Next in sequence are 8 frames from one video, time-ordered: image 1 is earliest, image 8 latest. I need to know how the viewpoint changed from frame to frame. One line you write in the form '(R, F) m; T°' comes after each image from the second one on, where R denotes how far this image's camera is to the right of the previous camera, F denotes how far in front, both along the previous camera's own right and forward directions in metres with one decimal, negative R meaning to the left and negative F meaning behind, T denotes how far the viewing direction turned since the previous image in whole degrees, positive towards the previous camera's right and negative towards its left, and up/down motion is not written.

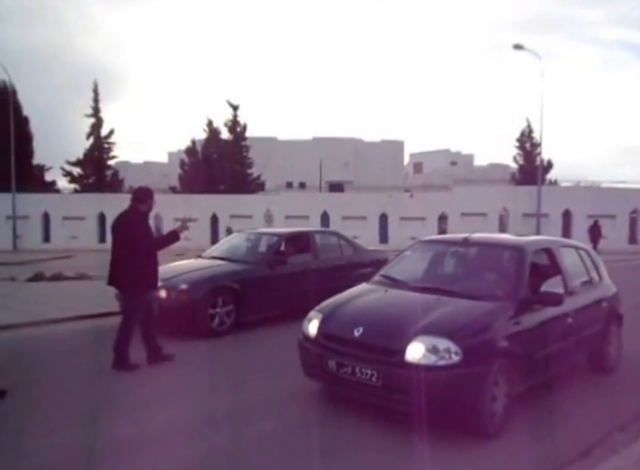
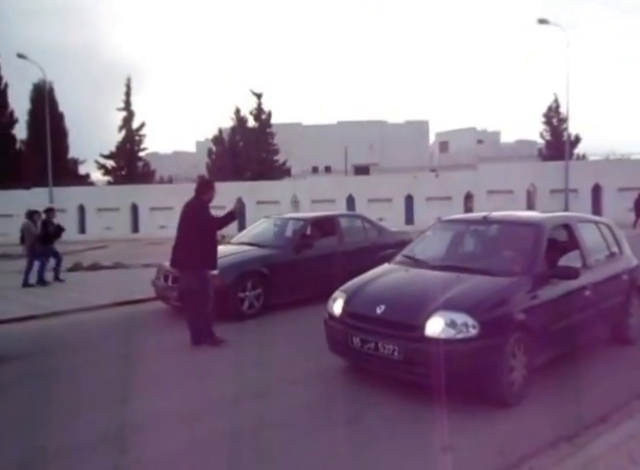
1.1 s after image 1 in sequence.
(+0.1, -0.2) m; -3°
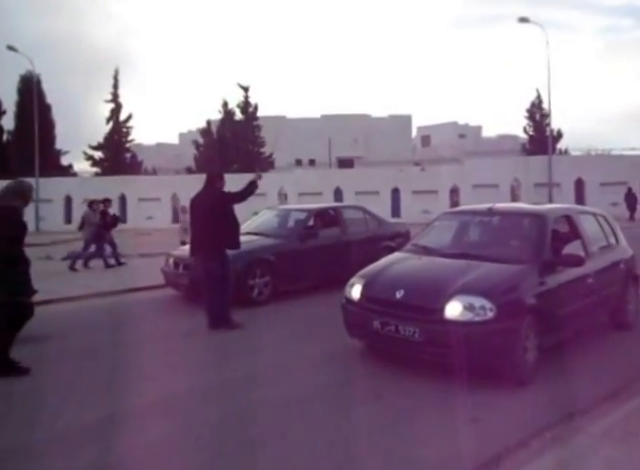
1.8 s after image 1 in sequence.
(-0.4, -0.1) m; +3°
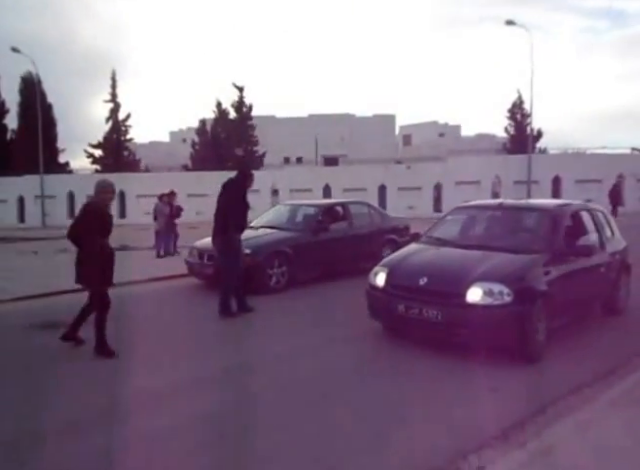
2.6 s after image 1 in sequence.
(-0.6, -0.4) m; +3°
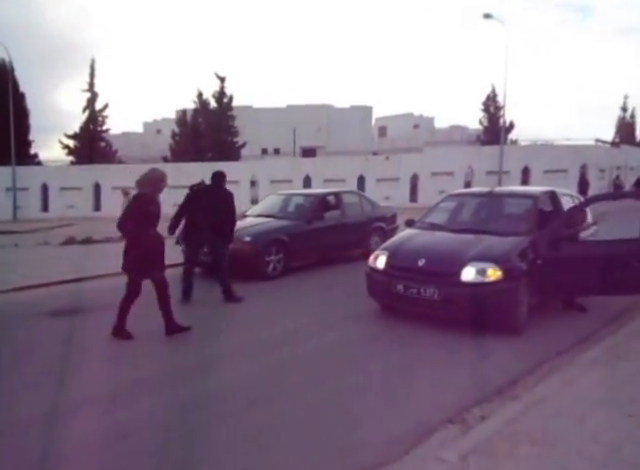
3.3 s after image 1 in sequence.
(-0.4, -0.5) m; +3°
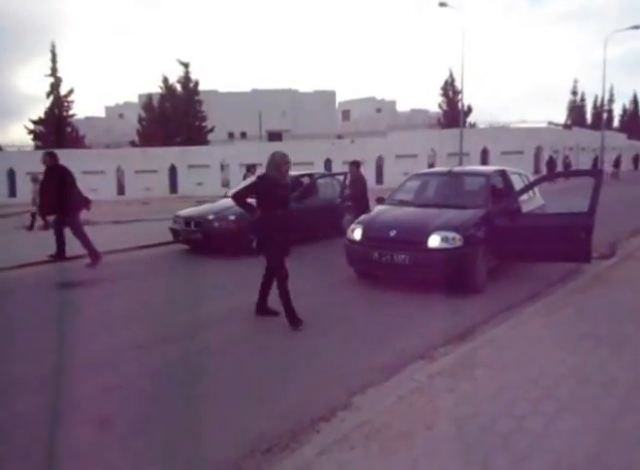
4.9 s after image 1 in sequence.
(-0.3, -0.8) m; +4°
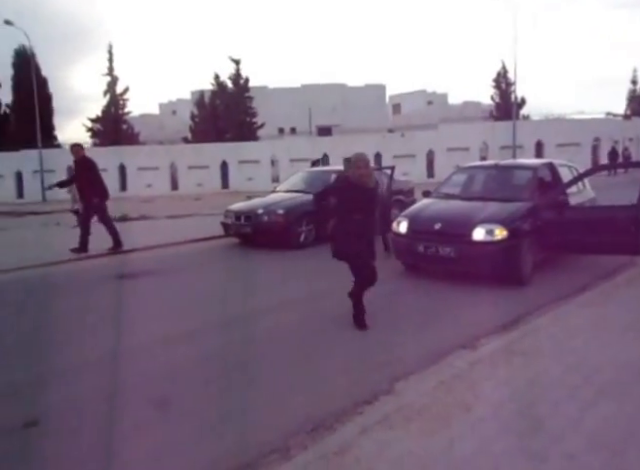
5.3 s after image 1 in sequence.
(0.0, -0.2) m; -5°
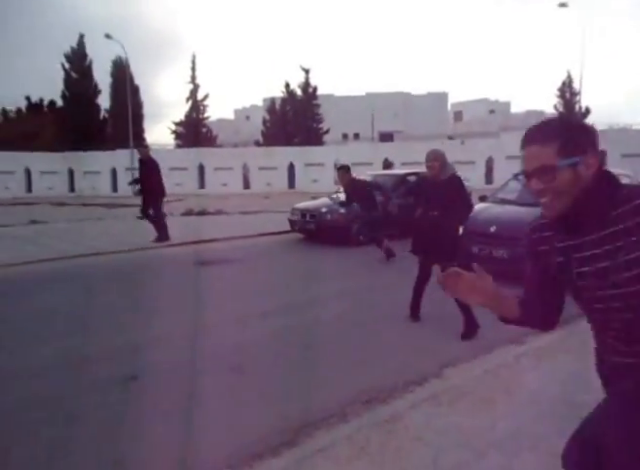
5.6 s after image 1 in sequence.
(0.0, -0.5) m; -6°
